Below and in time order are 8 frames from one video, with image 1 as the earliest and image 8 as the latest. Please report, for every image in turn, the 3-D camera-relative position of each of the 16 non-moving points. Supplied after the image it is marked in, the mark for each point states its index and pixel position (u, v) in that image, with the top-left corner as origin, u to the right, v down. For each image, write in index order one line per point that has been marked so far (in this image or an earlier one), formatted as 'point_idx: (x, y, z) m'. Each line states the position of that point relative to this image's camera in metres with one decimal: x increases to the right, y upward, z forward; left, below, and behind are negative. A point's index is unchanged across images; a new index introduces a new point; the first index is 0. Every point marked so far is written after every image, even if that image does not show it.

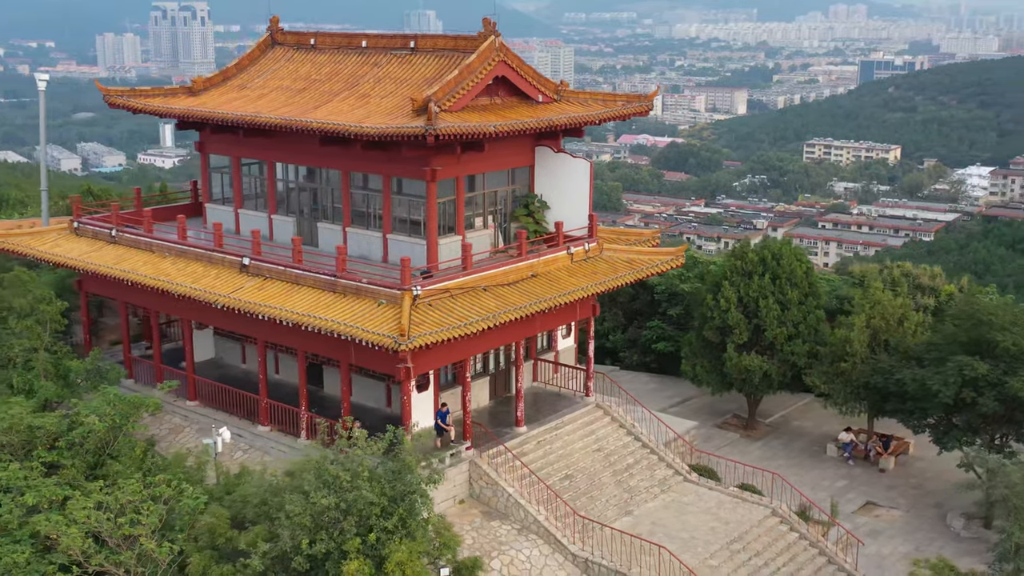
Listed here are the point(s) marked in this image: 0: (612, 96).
0: (+1.9, +3.7, +18.8) m
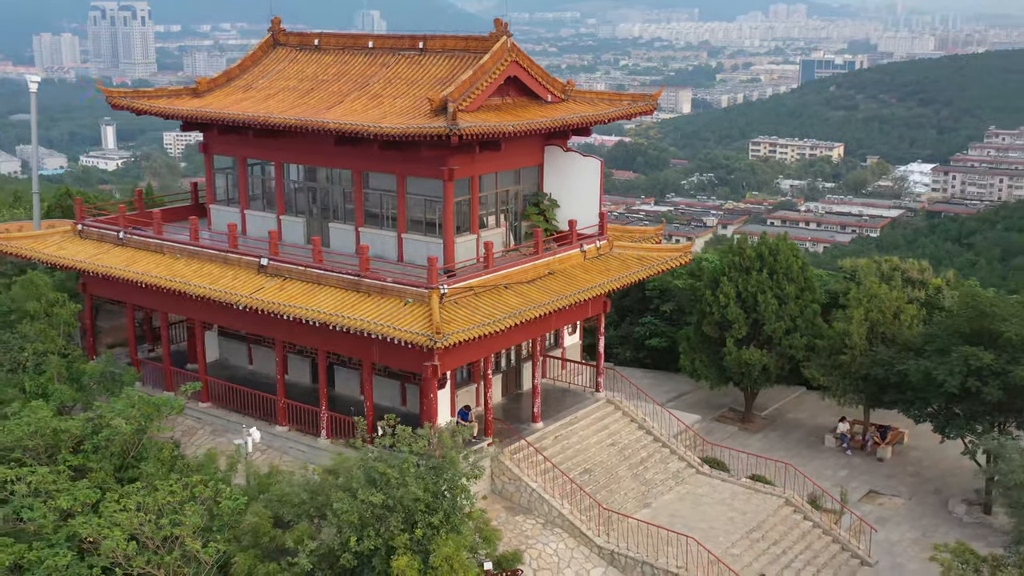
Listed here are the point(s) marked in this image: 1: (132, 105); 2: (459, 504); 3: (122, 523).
0: (+2.0, +3.8, +19.1) m
1: (-7.4, +3.5, +18.9) m
2: (-0.6, -2.6, +11.7) m
3: (-4.6, -2.8, +11.7) m
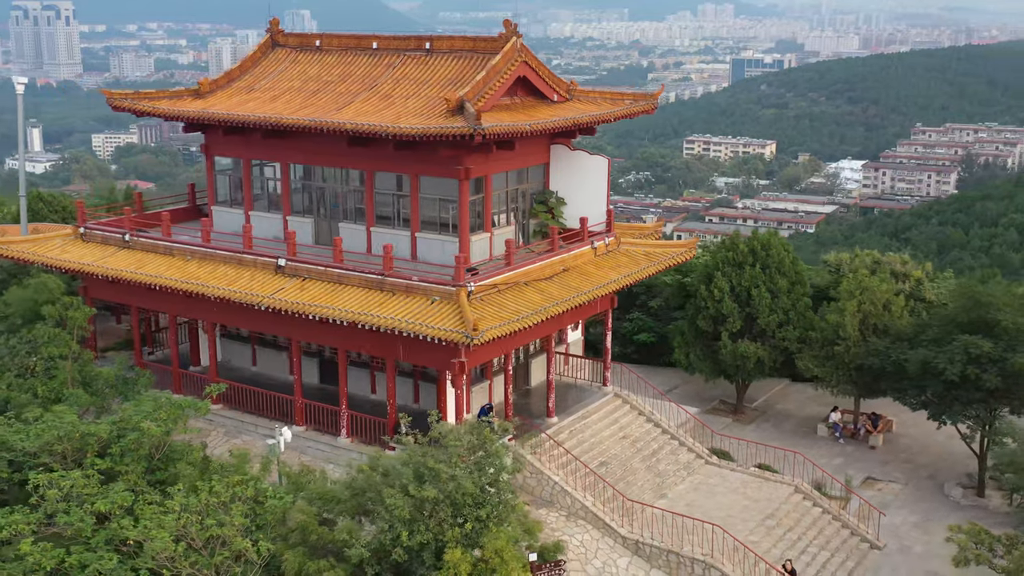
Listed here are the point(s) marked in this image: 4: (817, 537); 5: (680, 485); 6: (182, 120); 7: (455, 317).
0: (+2.1, +3.8, +19.4) m
1: (-7.3, +3.5, +18.8) m
2: (-0.1, -2.5, +11.9) m
3: (-4.1, -2.8, +11.7) m
4: (+5.1, -4.1, +16.2) m
5: (+3.0, -3.5, +17.2) m
6: (-6.3, +3.2, +18.8) m
7: (-0.8, -0.4, +13.8) m
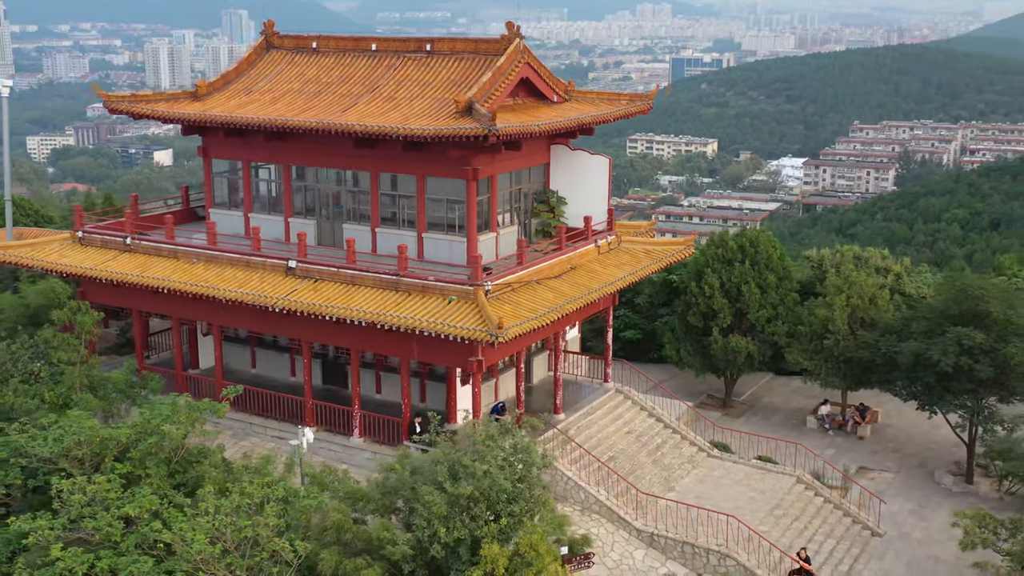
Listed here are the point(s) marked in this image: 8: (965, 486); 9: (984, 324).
0: (+2.1, +3.9, +19.7) m
1: (-7.3, +3.4, +18.7) m
2: (+0.3, -2.5, +12.1) m
3: (-3.7, -2.9, +11.8) m
4: (+5.3, -4.0, +16.6) m
5: (+3.1, -3.4, +17.5) m
6: (-6.3, +3.2, +18.7) m
7: (-0.5, -0.4, +14.0) m
8: (+9.1, -4.0, +19.5) m
9: (+9.2, -0.7, +19.0) m
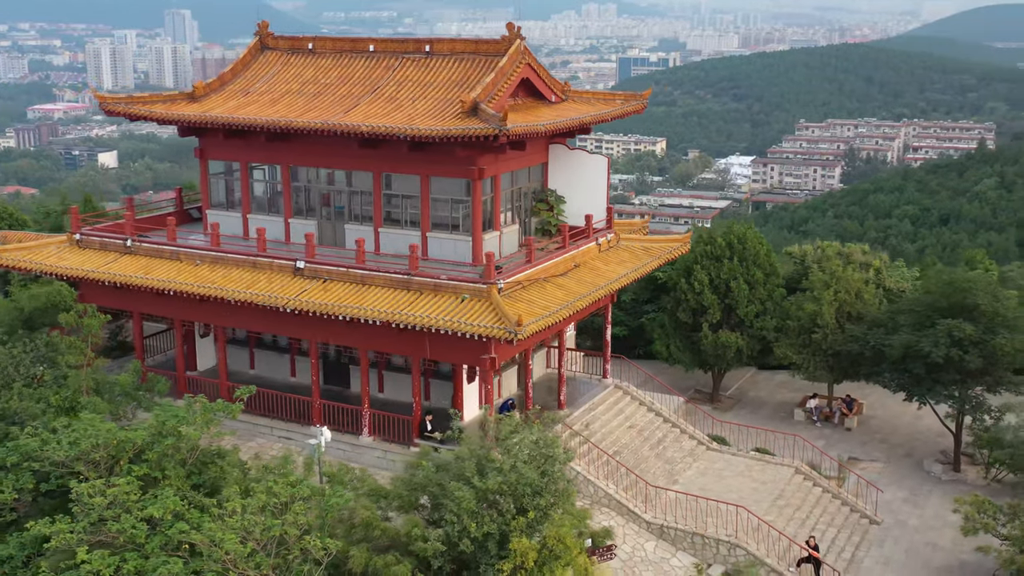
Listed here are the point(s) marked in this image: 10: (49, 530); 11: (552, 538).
0: (+2.0, +3.9, +20.0) m
1: (-7.3, +3.4, +18.6) m
2: (+0.6, -2.5, +12.3) m
3: (-3.4, -2.9, +11.8) m
4: (+5.4, -3.9, +17.0) m
5: (+3.2, -3.3, +17.9) m
6: (-6.3, +3.1, +18.6) m
7: (-0.3, -0.4, +14.2) m
8: (+9.1, -3.8, +20.1) m
9: (+9.2, -0.6, +19.6) m
10: (-5.9, -3.1, +12.4) m
11: (+0.5, -3.0, +11.6) m
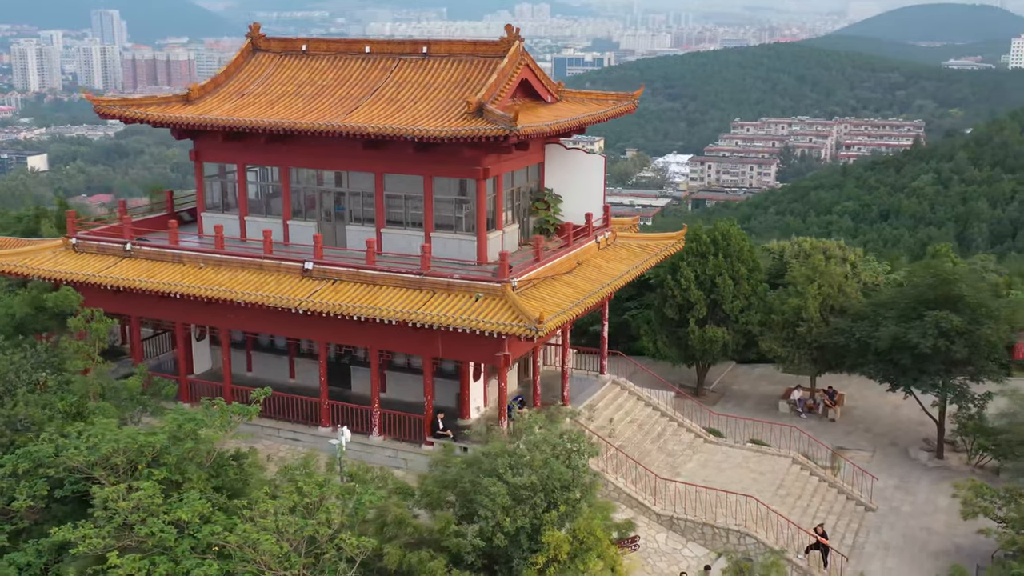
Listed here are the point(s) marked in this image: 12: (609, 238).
0: (+1.9, +4.0, +20.3) m
1: (-7.3, +3.3, +18.4) m
2: (+0.9, -2.5, +12.6) m
3: (-3.0, -2.9, +11.9) m
4: (+5.5, -3.8, +17.5) m
5: (+3.3, -3.3, +18.2) m
6: (-6.4, +3.1, +18.5) m
7: (-0.1, -0.3, +14.4) m
8: (+9.1, -3.7, +20.7) m
9: (+9.2, -0.4, +20.3) m
10: (-5.5, -3.1, +12.3) m
11: (+0.9, -2.9, +11.9) m
12: (+1.9, +1.0, +19.2) m
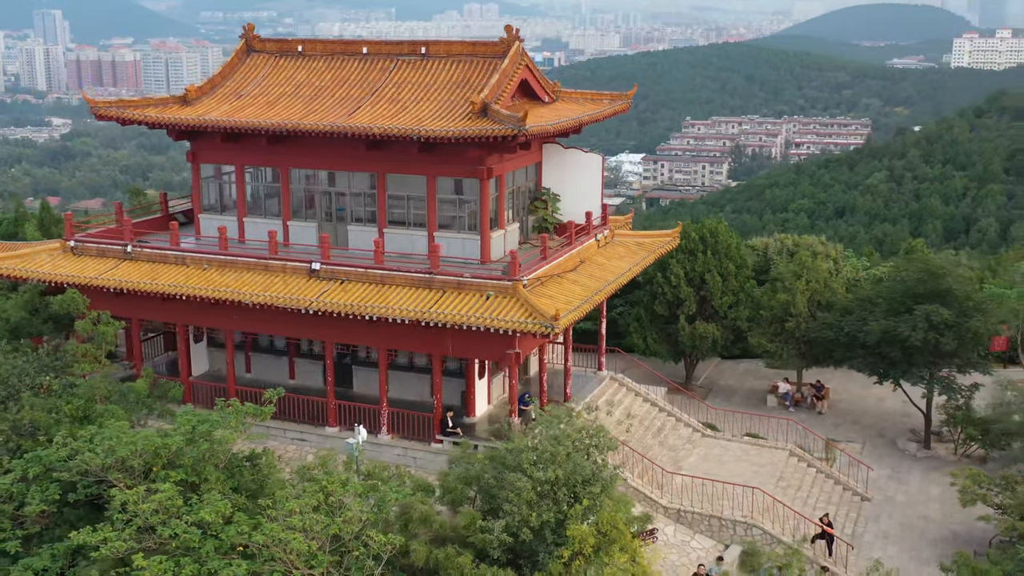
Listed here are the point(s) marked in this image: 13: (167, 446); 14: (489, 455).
0: (+1.8, +4.0, +20.5) m
1: (-7.3, +3.2, +18.3) m
2: (+1.2, -2.4, +12.8) m
3: (-2.7, -2.9, +12.0) m
4: (+5.6, -3.8, +17.9) m
5: (+3.4, -3.2, +18.5) m
6: (-6.4, +3.0, +18.5) m
7: (+0.1, -0.3, +14.6) m
8: (+9.0, -3.5, +21.3) m
9: (+9.1, -0.3, +20.8) m
10: (-5.2, -3.1, +12.3) m
11: (+1.2, -2.9, +12.1) m
12: (+1.9, +1.0, +19.4) m
13: (-4.9, -2.2, +13.8) m
14: (-0.3, -2.2, +12.9) m
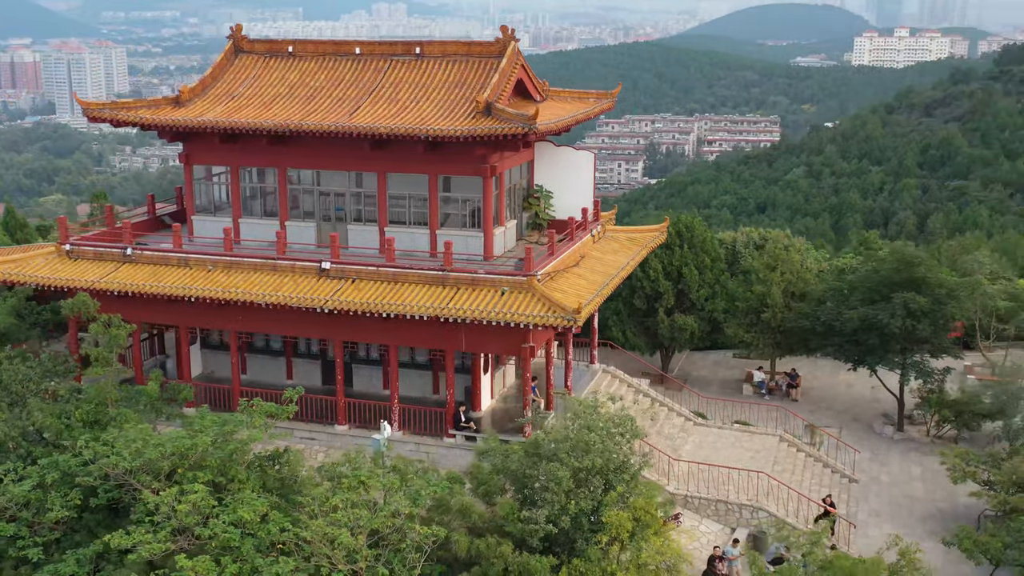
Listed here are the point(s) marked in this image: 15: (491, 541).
0: (+1.6, +4.1, +21.0) m
1: (-7.4, +3.2, +18.1) m
2: (+1.6, -2.3, +13.2) m
3: (-2.2, -2.9, +12.1) m
4: (+5.7, -3.6, +18.6) m
5: (+3.4, -3.1, +19.1) m
6: (-6.4, +3.0, +18.3) m
7: (+0.3, -0.2, +14.9) m
8: (+8.9, -3.3, +22.2) m
9: (+9.0, 0.0, +21.7) m
10: (-4.7, -3.2, +12.3) m
11: (+1.6, -2.8, +12.5) m
12: (+1.8, +1.2, +19.9) m
13: (-4.5, -2.3, +13.8) m
14: (+0.1, -2.1, +13.3) m
15: (-0.3, -3.1, +12.2) m
